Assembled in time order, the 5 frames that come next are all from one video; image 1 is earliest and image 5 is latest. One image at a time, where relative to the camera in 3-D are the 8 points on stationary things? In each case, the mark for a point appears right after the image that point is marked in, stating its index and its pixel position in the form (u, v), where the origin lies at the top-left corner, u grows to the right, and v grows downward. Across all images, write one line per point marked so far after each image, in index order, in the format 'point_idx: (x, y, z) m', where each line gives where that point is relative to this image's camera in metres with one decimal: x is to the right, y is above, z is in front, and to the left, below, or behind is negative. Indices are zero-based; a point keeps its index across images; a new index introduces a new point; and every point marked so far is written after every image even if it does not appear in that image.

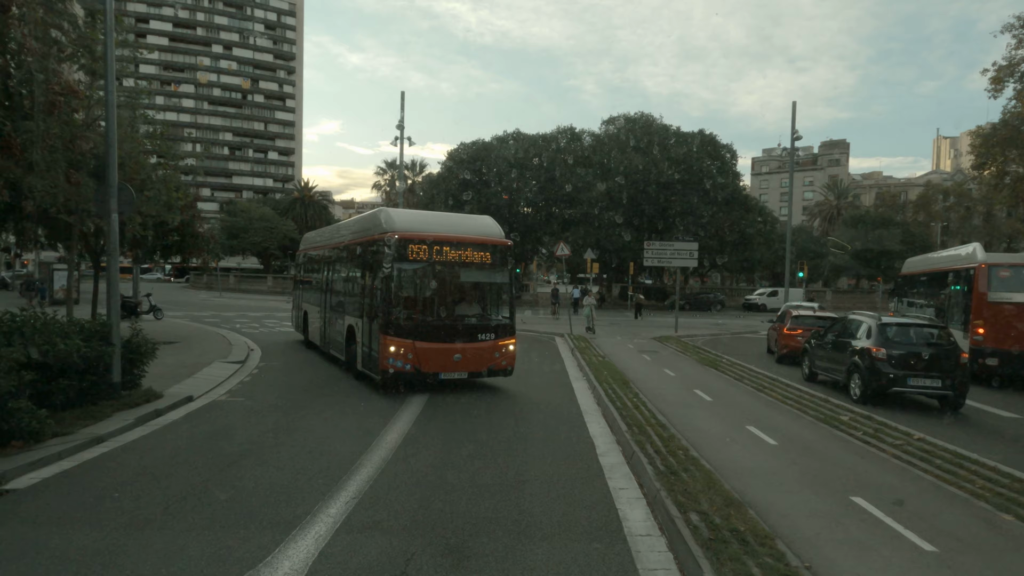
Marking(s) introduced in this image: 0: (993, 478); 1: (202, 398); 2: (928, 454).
0: (+5.6, -2.3, +7.4) m
1: (-6.0, -2.1, +12.6) m
2: (+5.5, -2.2, +8.5) m
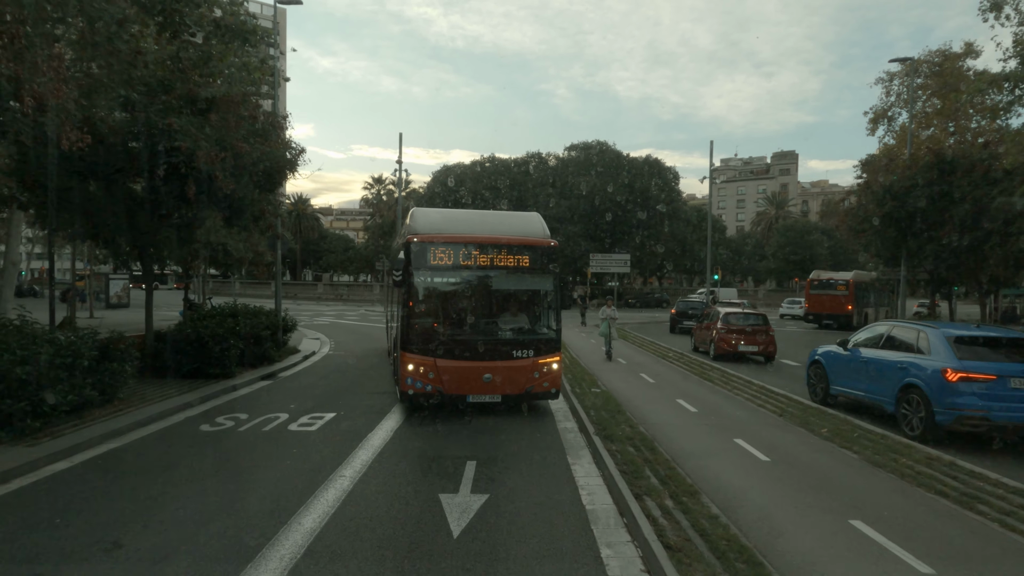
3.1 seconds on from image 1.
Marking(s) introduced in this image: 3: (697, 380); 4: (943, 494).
0: (+5.2, -2.2, +17.3) m
1: (-6.6, -2.2, +22.0) m
2: (+5.1, -2.2, +18.4) m
3: (+4.5, -2.2, +15.6) m
4: (+4.8, -2.3, +7.2) m
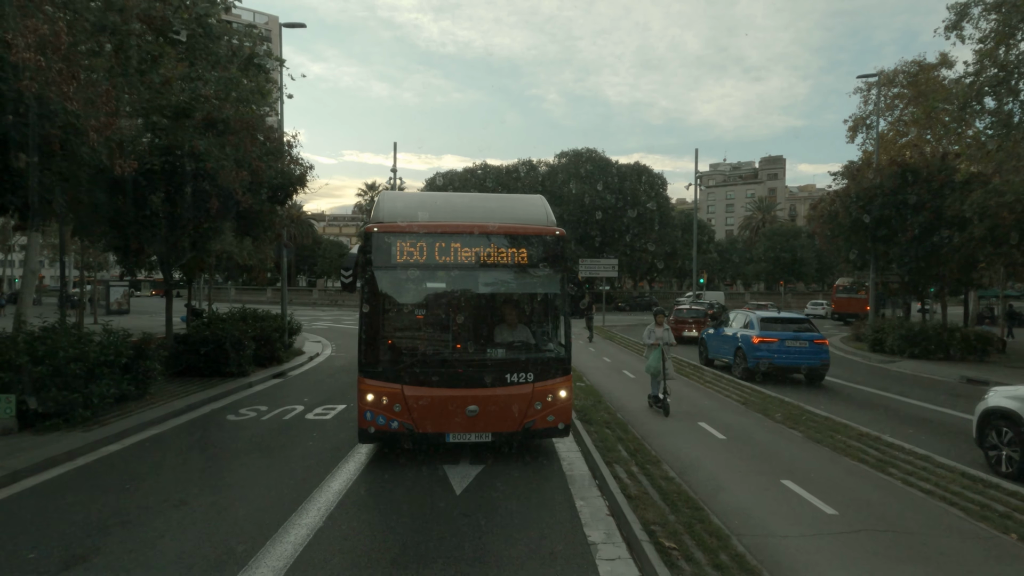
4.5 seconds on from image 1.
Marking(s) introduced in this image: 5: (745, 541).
0: (+5.0, -2.3, +18.7) m
1: (-6.8, -2.4, +23.3) m
2: (+4.9, -2.3, +19.8) m
3: (+4.3, -2.3, +17.0) m
4: (+4.7, -2.3, +8.6) m
5: (+2.2, -2.4, +6.1) m
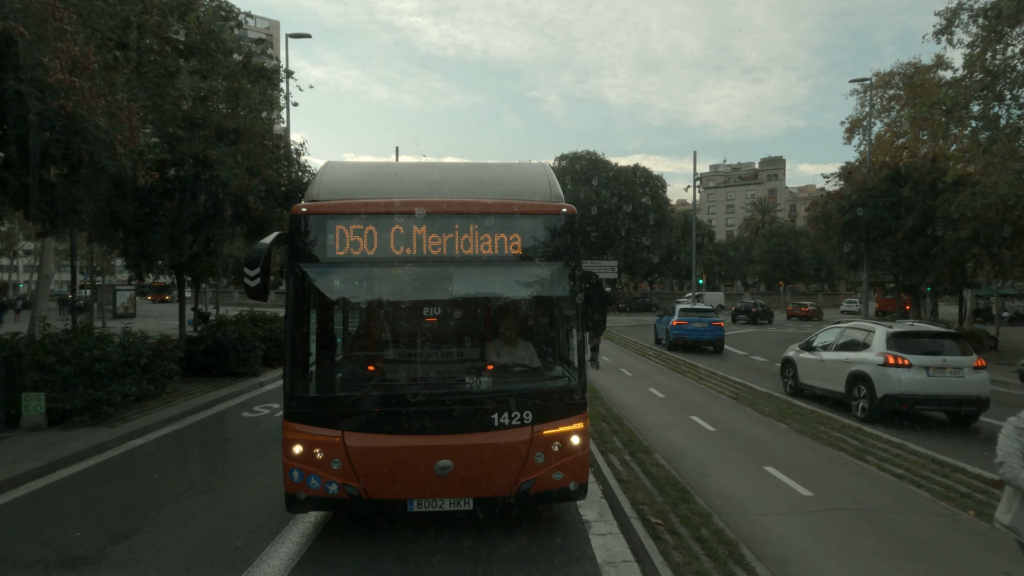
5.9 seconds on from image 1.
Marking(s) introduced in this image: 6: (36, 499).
0: (+5.0, -2.3, +19.3) m
1: (-6.8, -2.5, +23.9) m
2: (+4.9, -2.3, +20.4) m
3: (+4.3, -2.3, +17.6) m
4: (+4.7, -2.3, +9.2) m
5: (+2.2, -2.4, +6.7) m
6: (-5.4, -2.4, +7.4) m
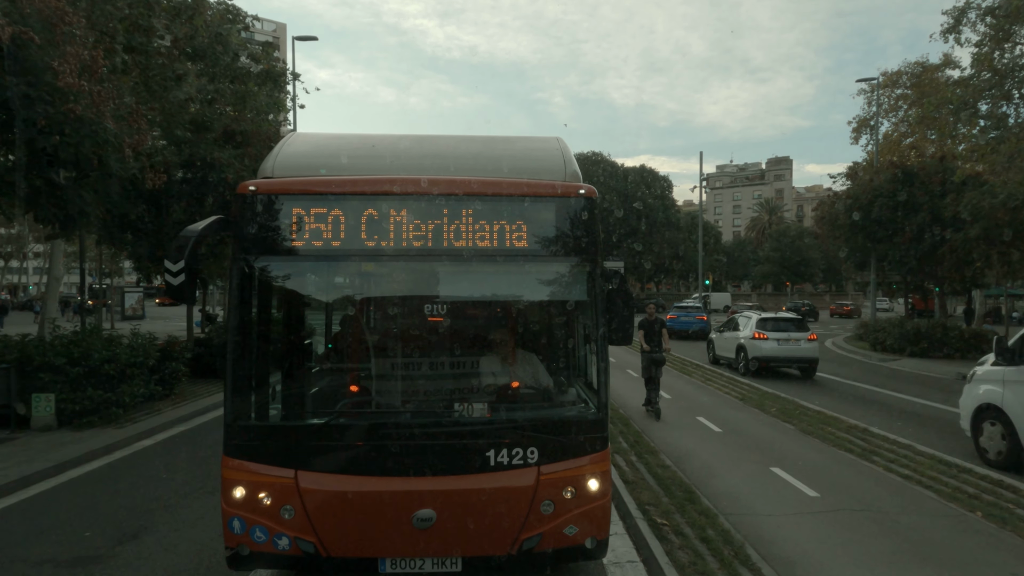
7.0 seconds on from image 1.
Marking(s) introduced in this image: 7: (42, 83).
0: (+5.2, -2.3, +19.3) m
1: (-6.6, -2.6, +24.0) m
2: (+5.1, -2.3, +20.4) m
3: (+4.4, -2.4, +17.5) m
4: (+4.8, -2.3, +9.2) m
5: (+2.2, -2.4, +6.6) m
6: (-5.4, -2.4, +7.4) m
7: (-6.6, +2.9, +9.1) m
